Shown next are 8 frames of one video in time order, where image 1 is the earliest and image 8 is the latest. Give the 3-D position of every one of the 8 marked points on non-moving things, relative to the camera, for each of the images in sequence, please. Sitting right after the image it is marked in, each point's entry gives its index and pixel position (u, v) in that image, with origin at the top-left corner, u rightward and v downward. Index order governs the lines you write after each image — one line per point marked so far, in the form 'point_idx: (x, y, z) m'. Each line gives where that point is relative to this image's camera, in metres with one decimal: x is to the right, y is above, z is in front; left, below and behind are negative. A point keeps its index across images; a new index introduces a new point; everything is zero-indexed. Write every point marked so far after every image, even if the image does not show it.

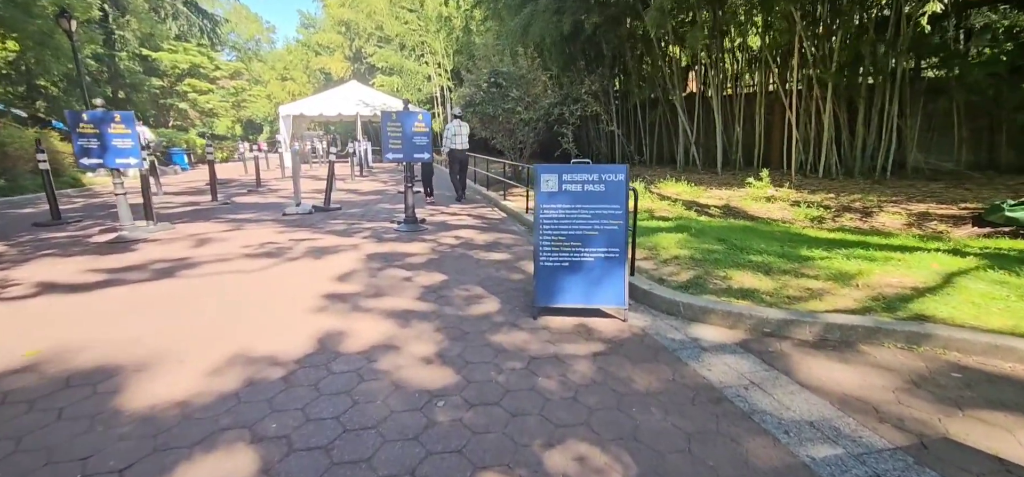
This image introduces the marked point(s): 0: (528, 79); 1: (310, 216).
0: (+0.4, +3.6, +11.6) m
1: (-3.5, +0.4, +8.9) m
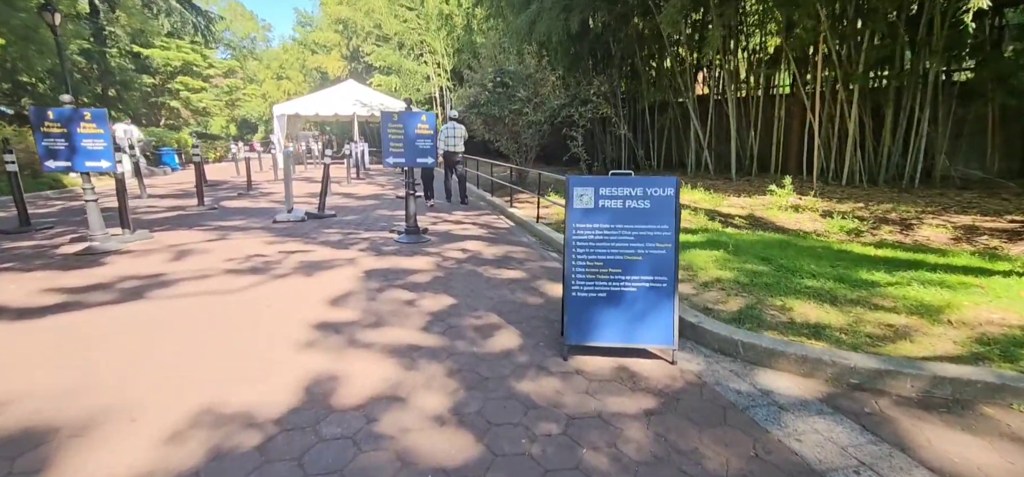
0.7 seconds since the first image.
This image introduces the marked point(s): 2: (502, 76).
0: (+0.5, +3.5, +11.1) m
1: (-3.4, +0.2, +8.3) m
2: (-0.2, +3.5, +11.0) m
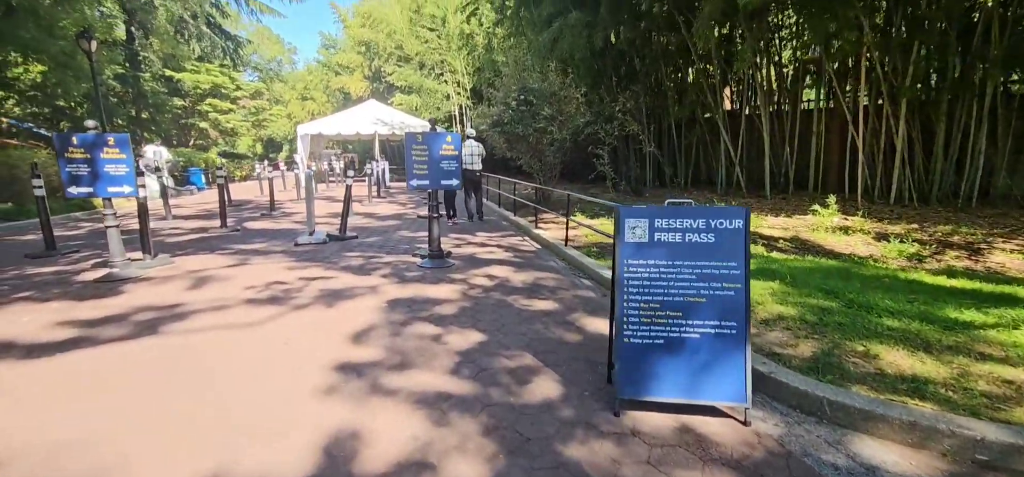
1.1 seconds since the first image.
0: (+1.0, +3.0, +10.8) m
1: (-3.0, -0.1, +8.1) m
2: (+0.3, +3.1, +10.8) m
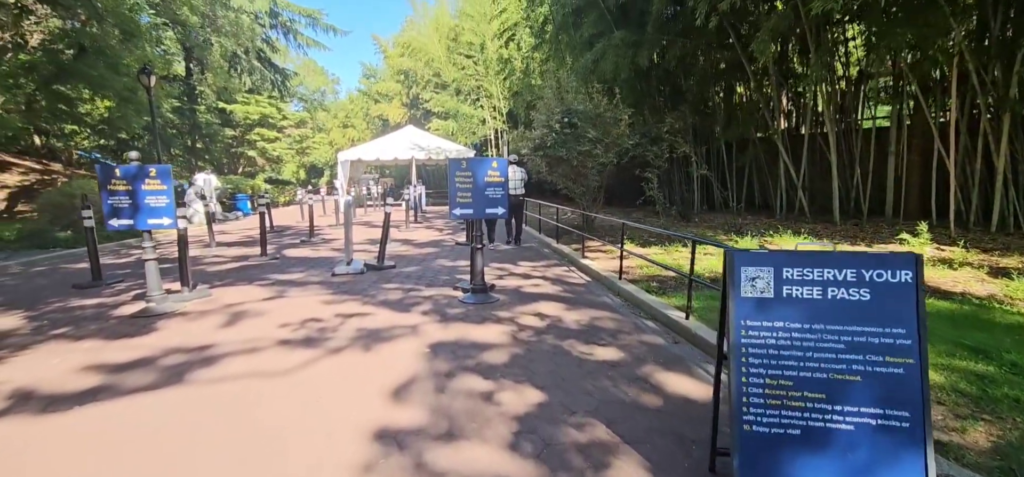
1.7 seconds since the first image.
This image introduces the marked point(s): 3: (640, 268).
0: (+1.9, +2.4, +10.3) m
1: (-2.3, -0.6, +7.8) m
2: (+1.2, +2.5, +10.3) m
3: (+1.9, -0.5, +7.2) m
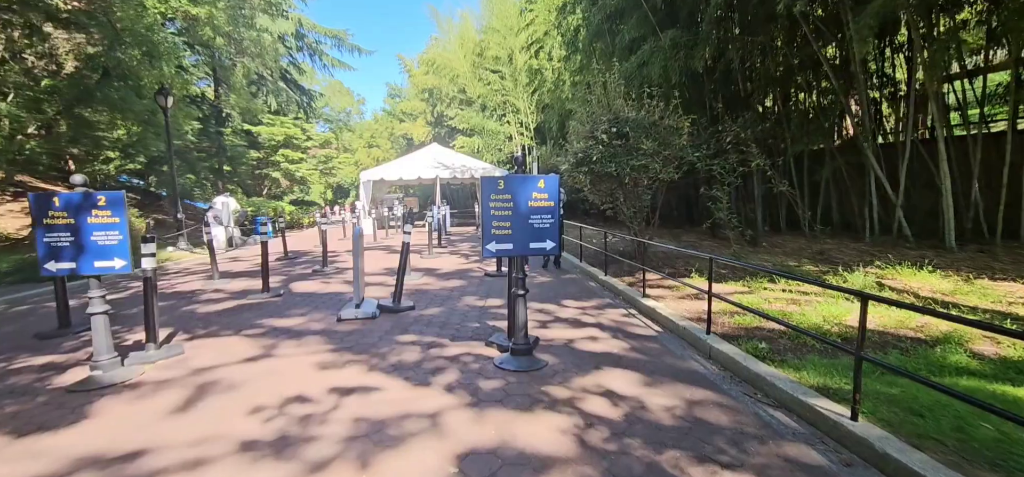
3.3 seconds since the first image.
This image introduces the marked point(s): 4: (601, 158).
0: (+2.5, +1.9, +8.8) m
1: (-1.7, -1.1, +6.3) m
2: (+1.8, +2.0, +8.8) m
3: (+2.4, -0.9, +5.6) m
4: (+1.5, +1.4, +8.9) m
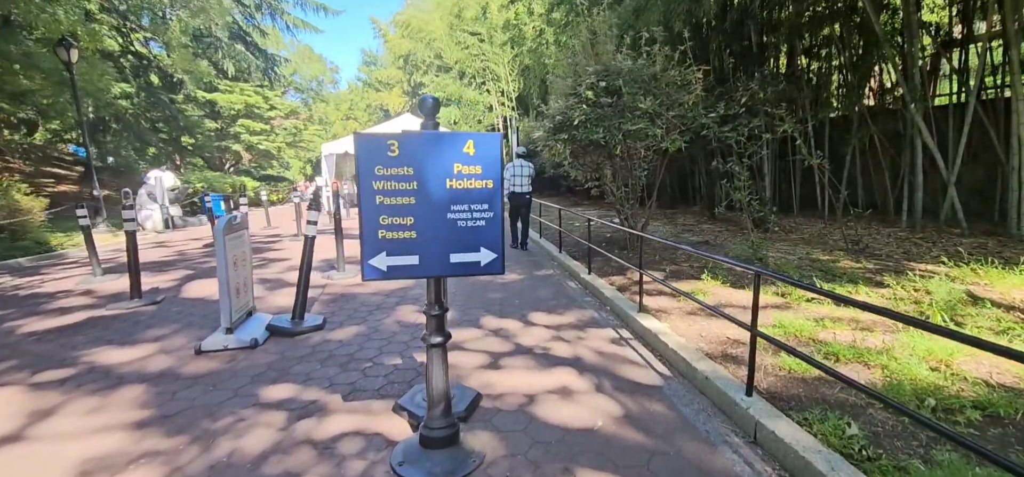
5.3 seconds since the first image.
0: (+2.0, +2.1, +6.7) m
1: (-2.2, -1.0, +4.3) m
2: (+1.2, +2.1, +6.7) m
3: (+1.9, -0.9, +3.7) m
4: (+0.9, +1.6, +6.8) m
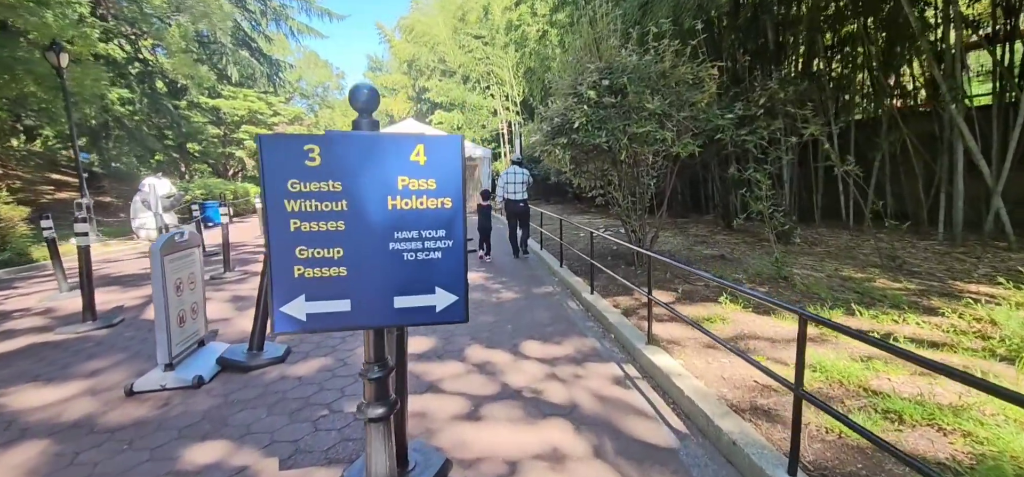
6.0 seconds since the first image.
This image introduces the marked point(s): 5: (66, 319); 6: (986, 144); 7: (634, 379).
0: (+1.9, +1.9, +6.0) m
1: (-2.4, -1.2, +3.6) m
2: (+1.2, +1.9, +6.1) m
3: (+1.8, -1.0, +3.0) m
4: (+0.9, +1.4, +6.1) m
5: (-5.5, -1.0, +6.4) m
6: (+7.4, +1.5, +8.0) m
7: (+0.9, -1.1, +3.9) m
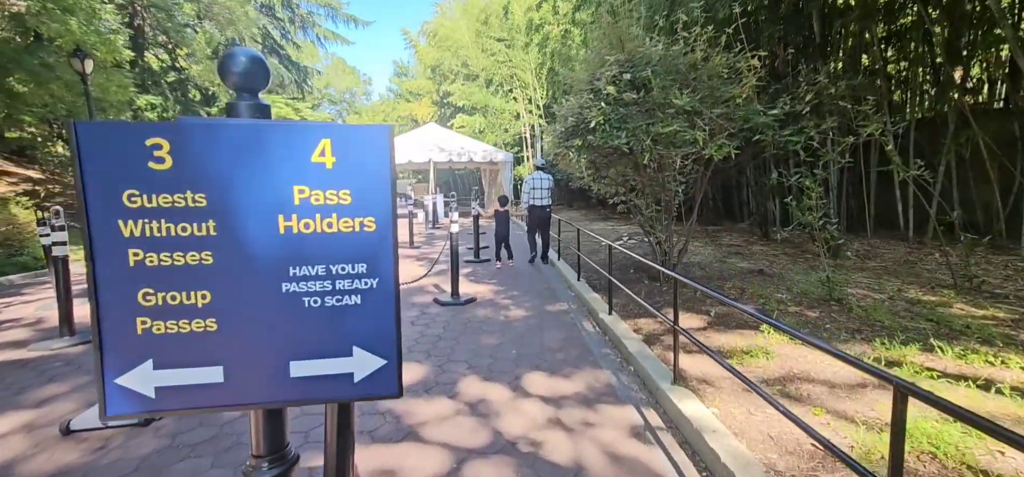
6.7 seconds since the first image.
0: (+2.0, +1.7, +5.3) m
1: (-2.4, -1.3, +3.1) m
2: (+1.3, +1.8, +5.4) m
3: (+1.7, -1.1, +2.2) m
4: (+1.0, +1.2, +5.4) m
5: (-5.4, -1.1, +6.0) m
6: (+7.6, +1.3, +6.9) m
7: (+0.9, -1.2, +3.2) m
